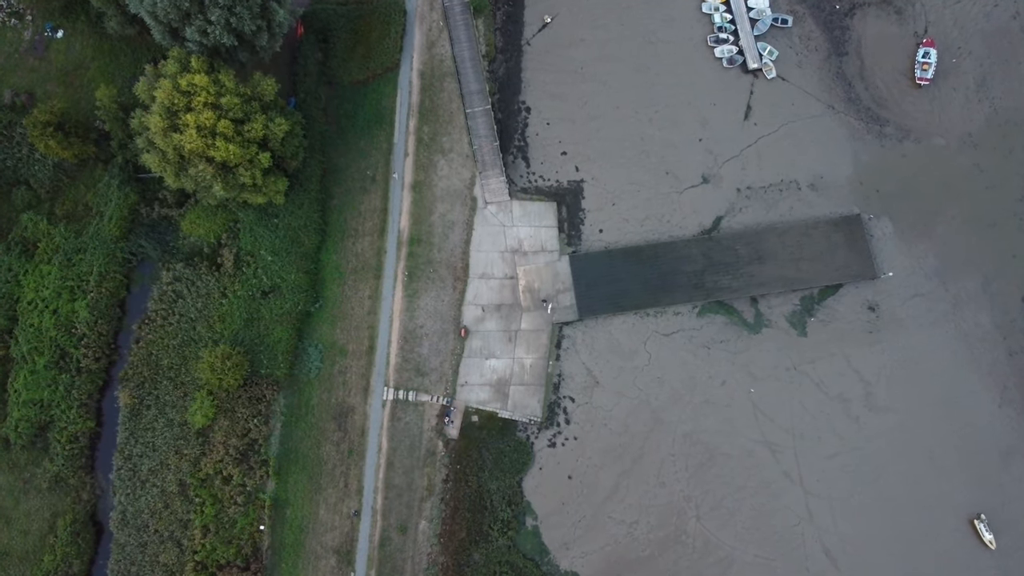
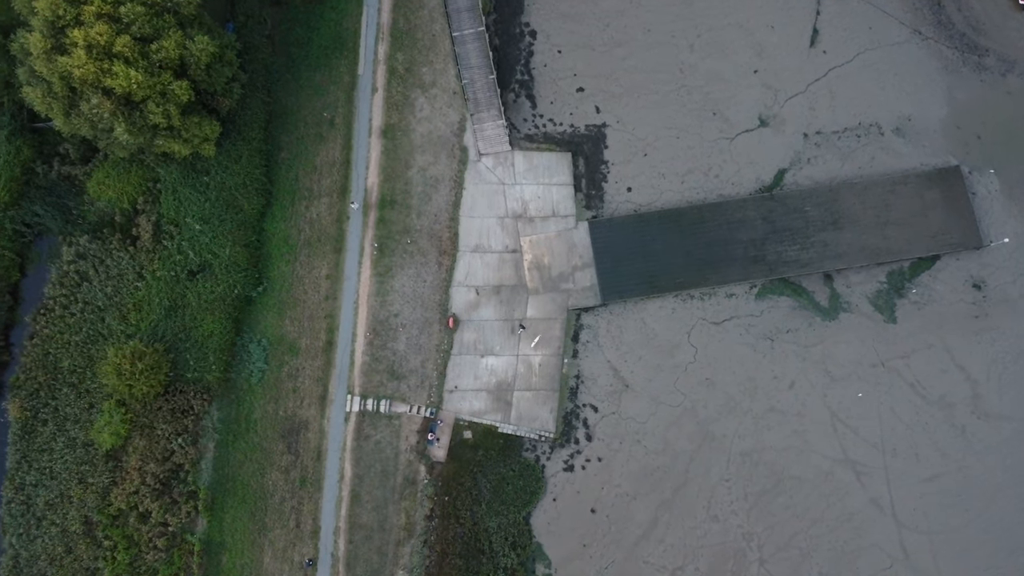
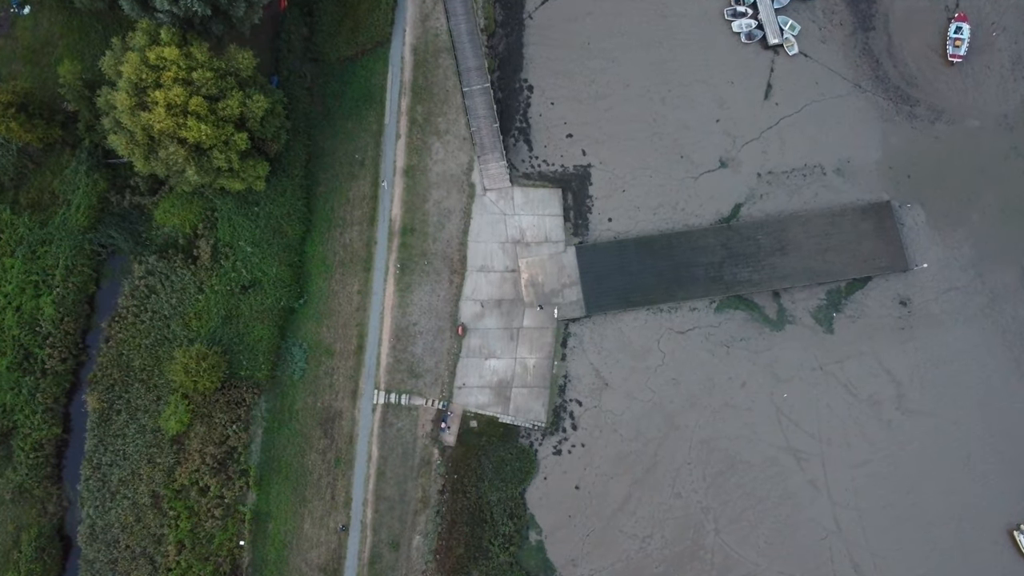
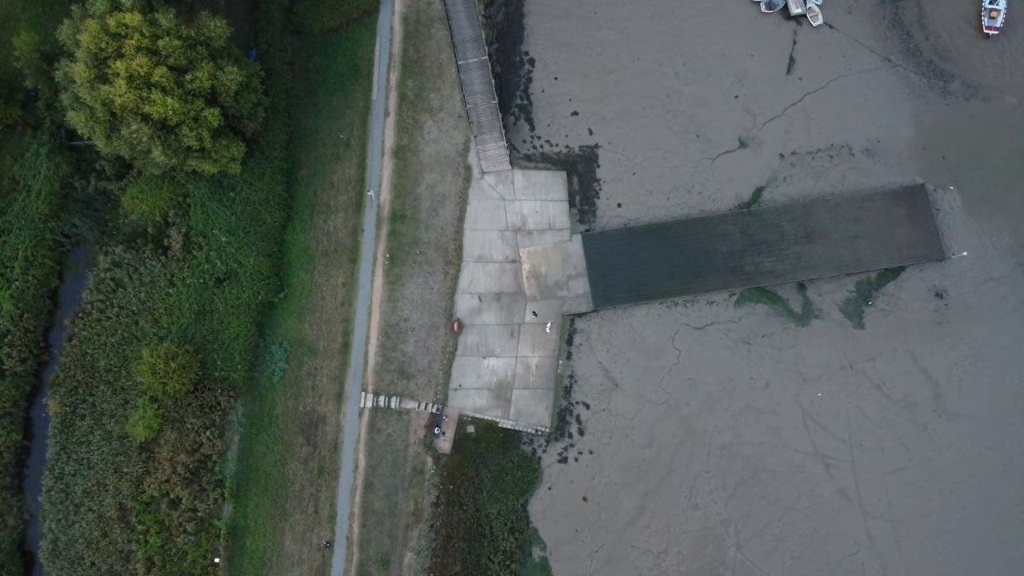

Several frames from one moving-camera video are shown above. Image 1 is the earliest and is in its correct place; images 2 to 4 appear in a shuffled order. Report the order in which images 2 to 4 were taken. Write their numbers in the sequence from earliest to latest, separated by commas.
3, 4, 2
